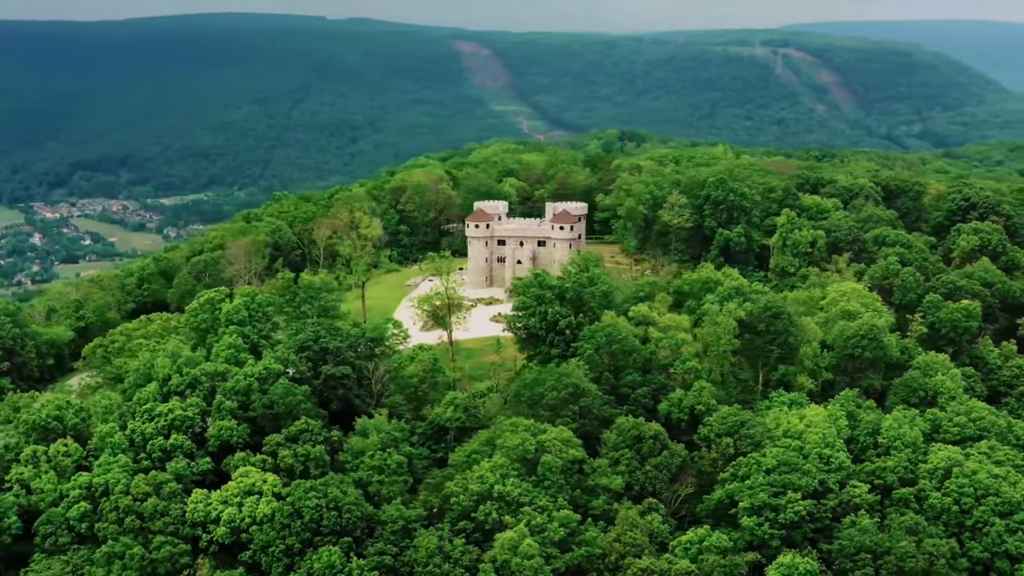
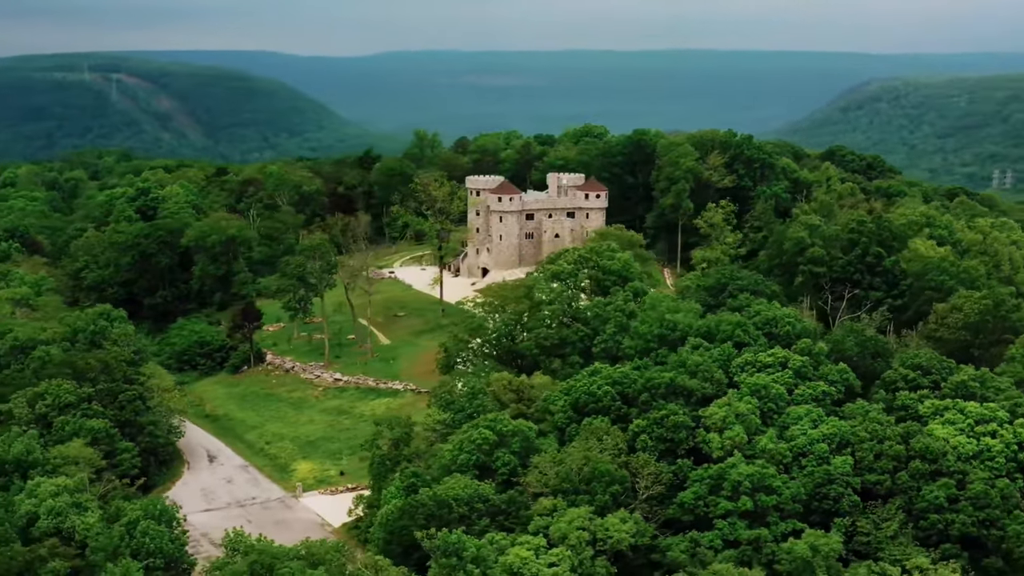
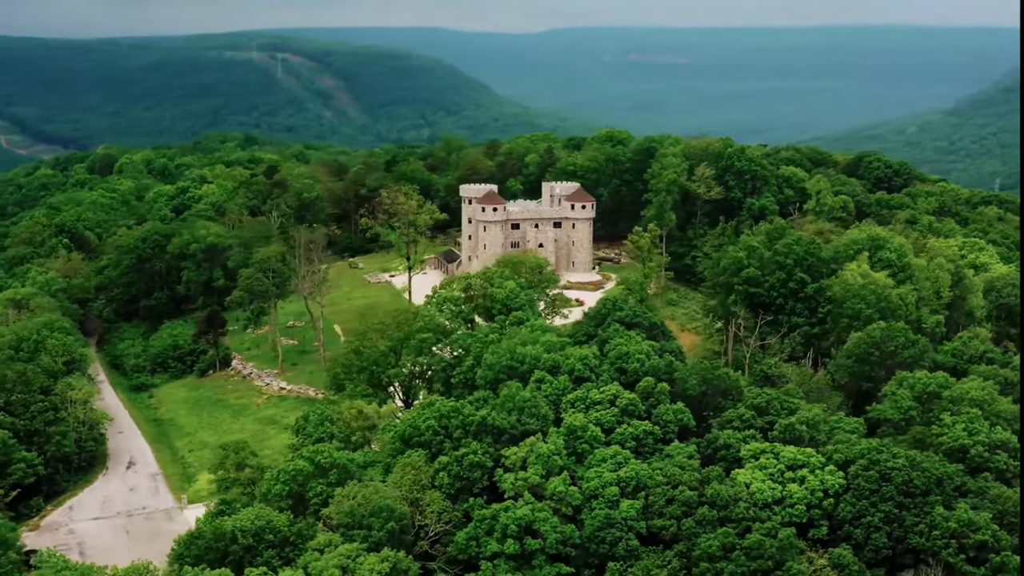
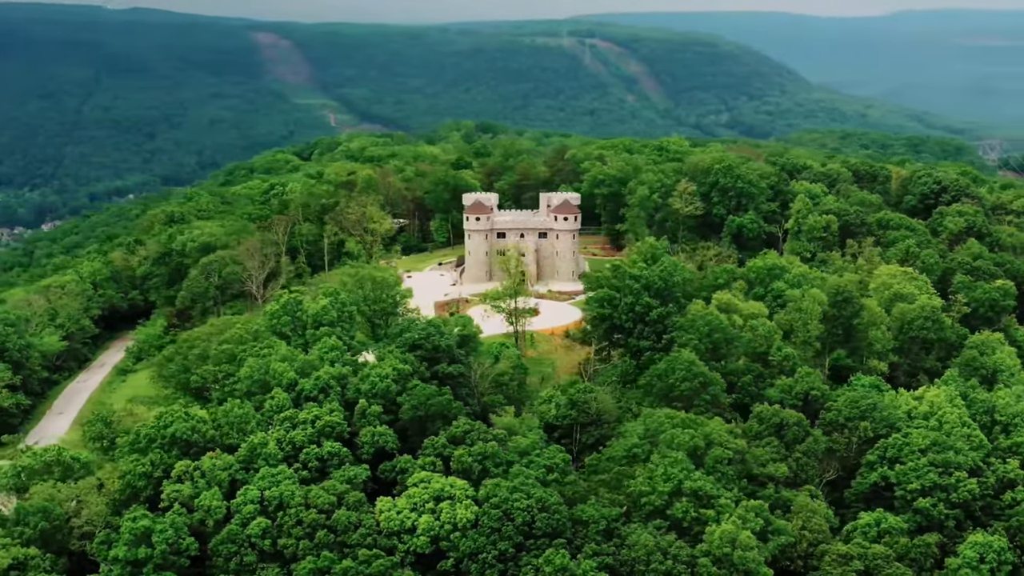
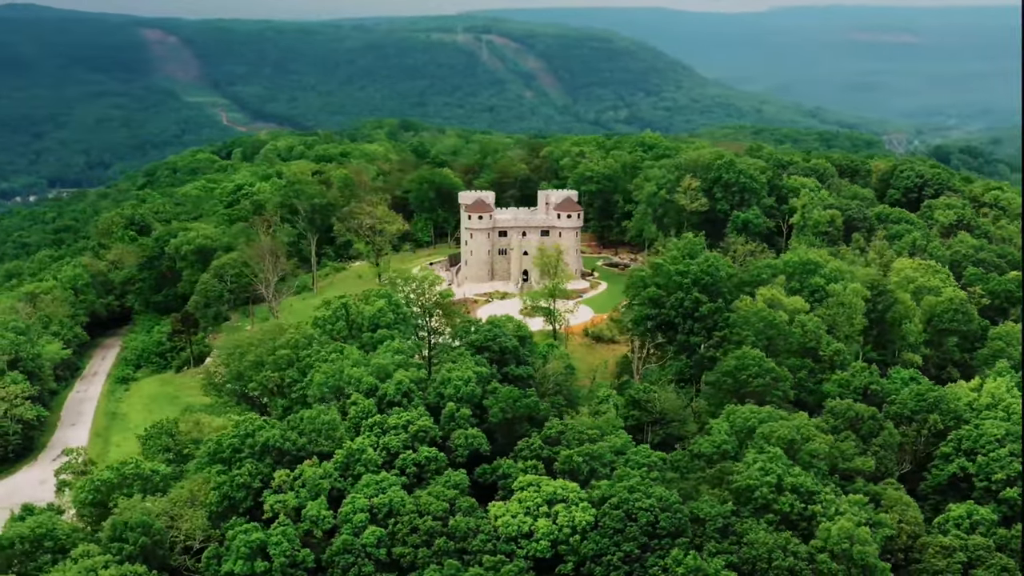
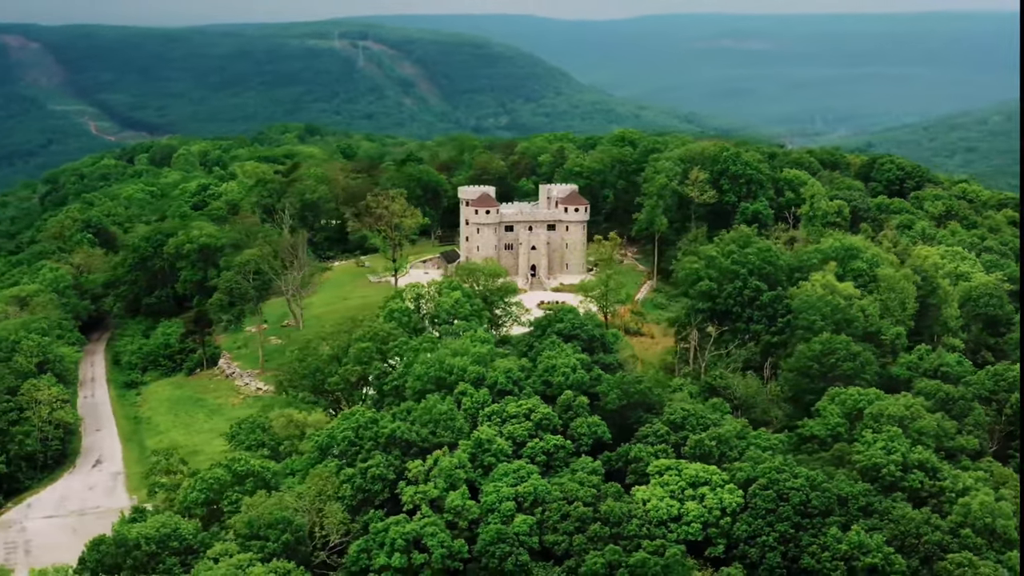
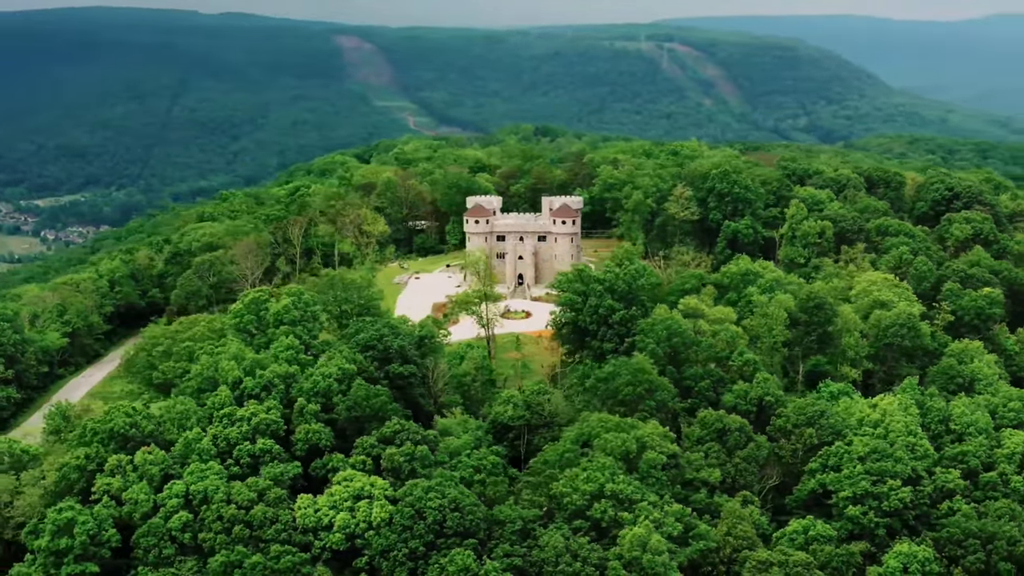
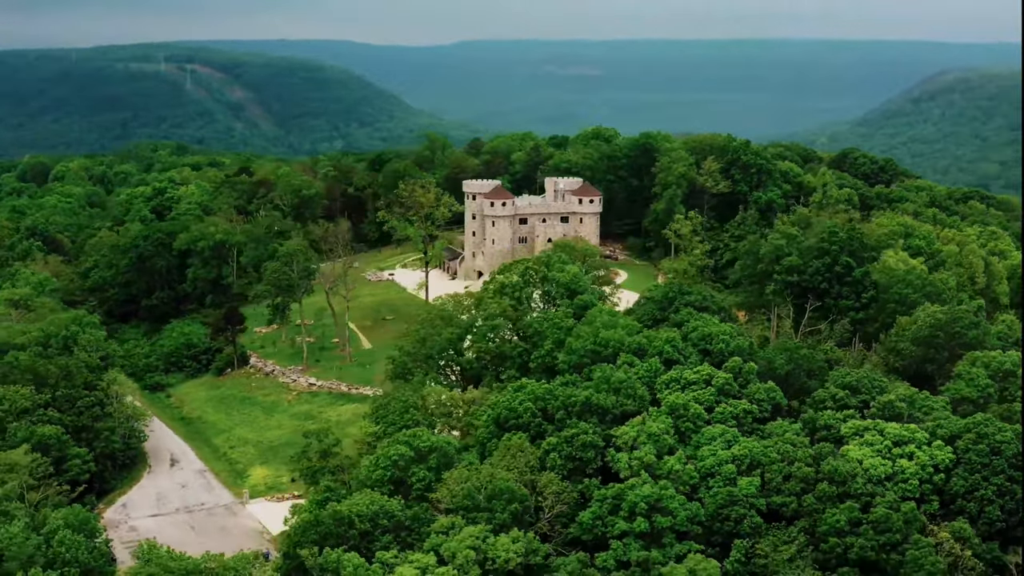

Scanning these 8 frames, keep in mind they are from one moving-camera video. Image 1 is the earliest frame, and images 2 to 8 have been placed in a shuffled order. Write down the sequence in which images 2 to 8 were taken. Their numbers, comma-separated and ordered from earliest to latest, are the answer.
7, 4, 5, 6, 3, 8, 2
